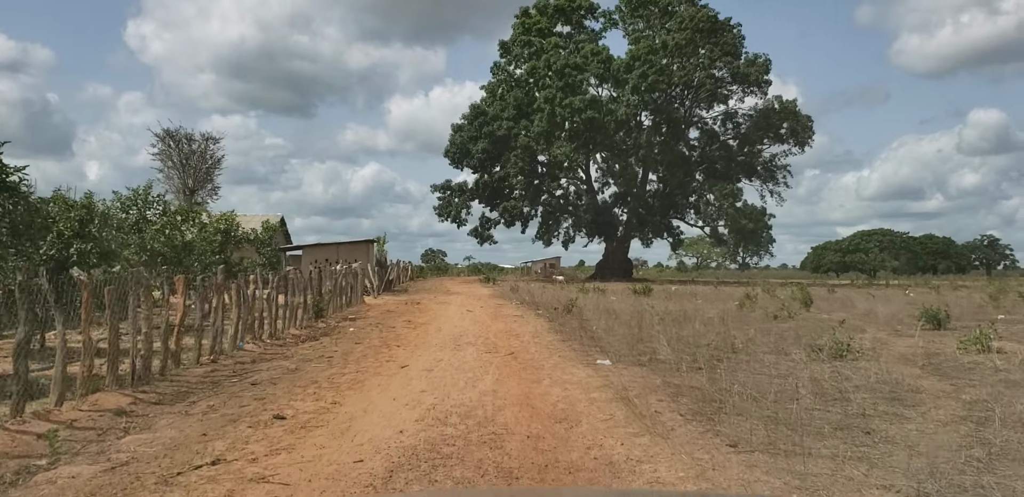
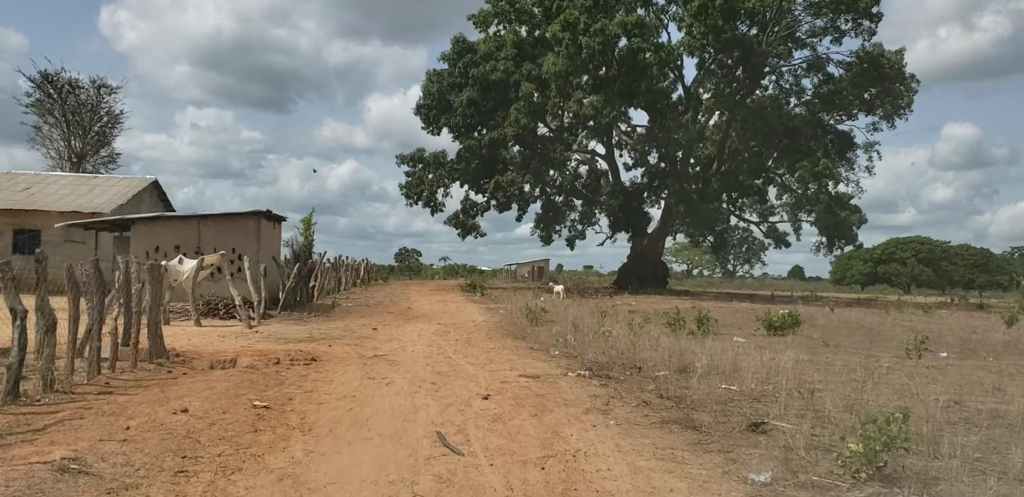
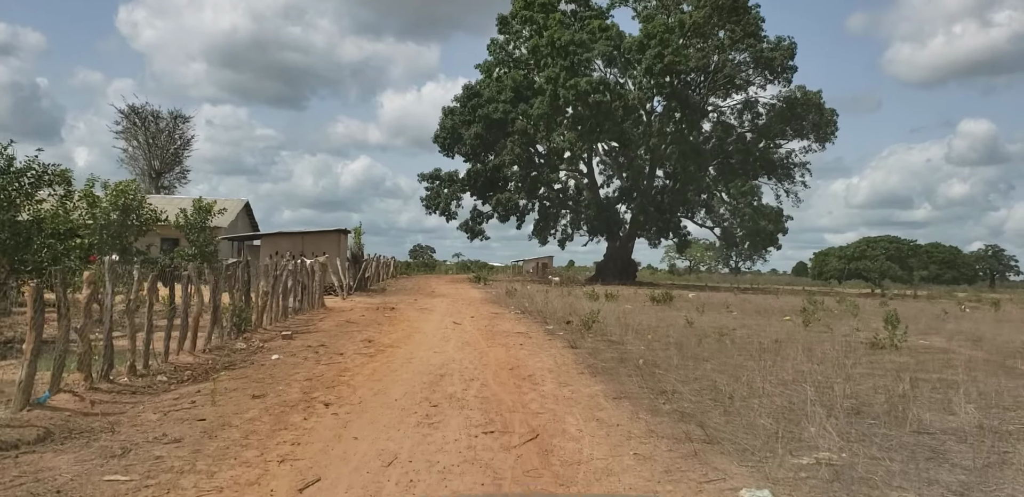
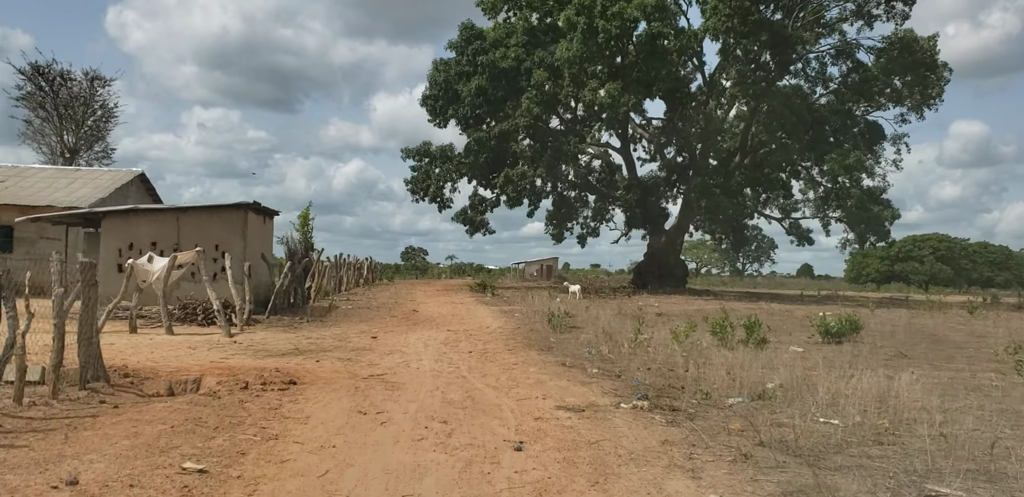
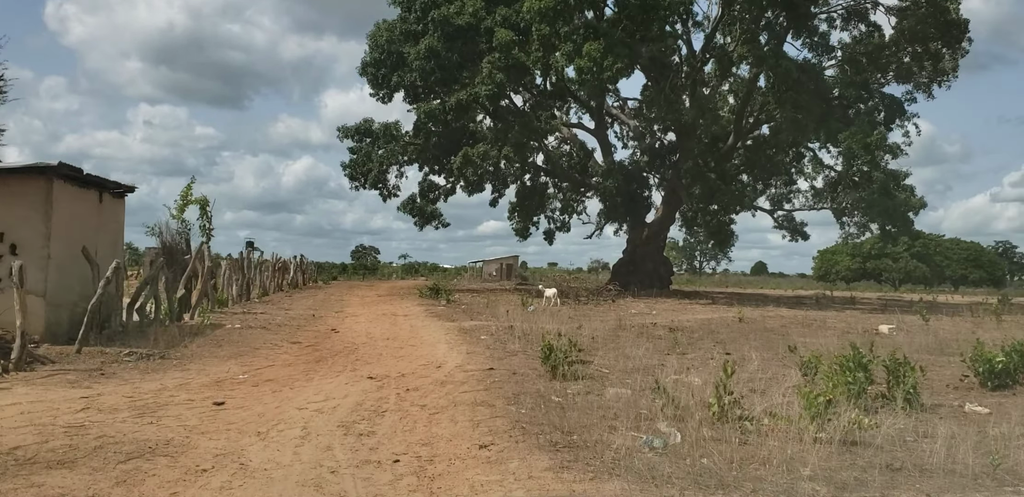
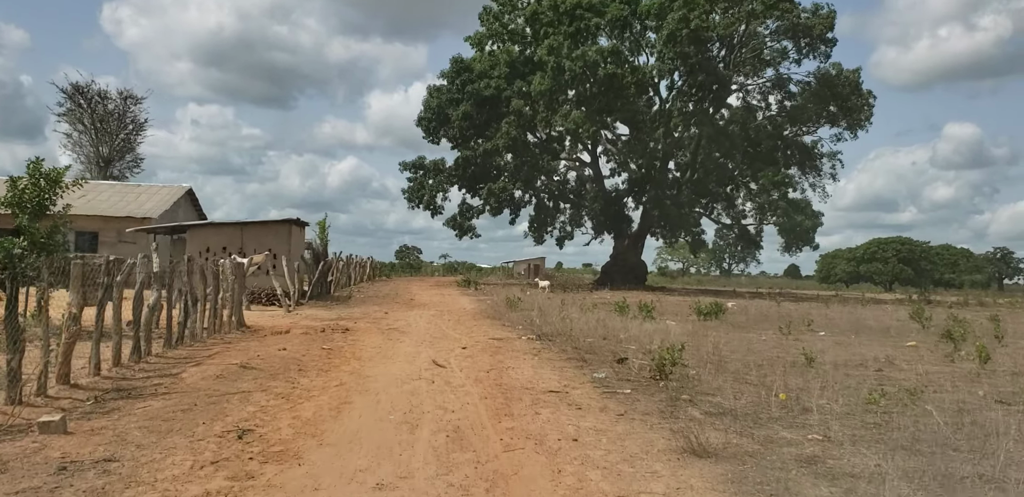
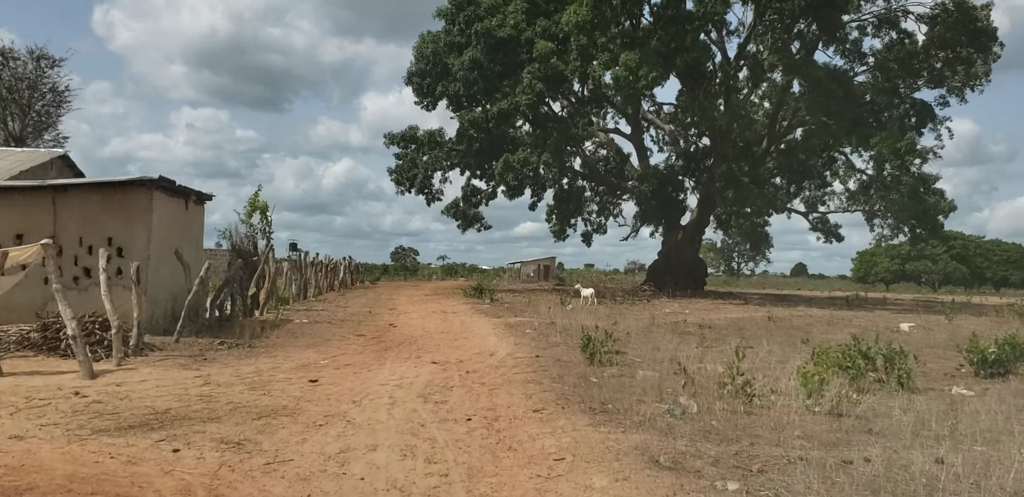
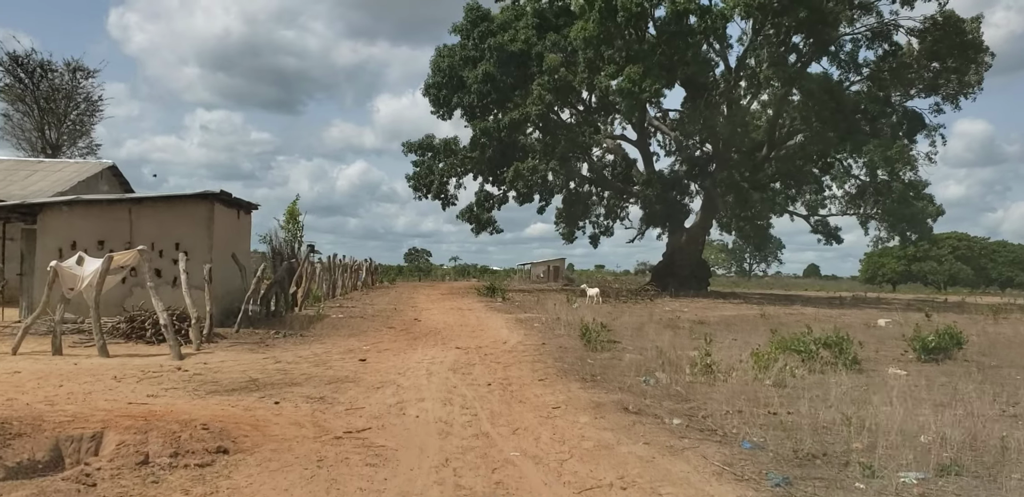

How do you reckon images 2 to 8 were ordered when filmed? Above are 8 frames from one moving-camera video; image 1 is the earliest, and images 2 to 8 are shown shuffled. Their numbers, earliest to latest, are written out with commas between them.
3, 6, 2, 4, 8, 7, 5
